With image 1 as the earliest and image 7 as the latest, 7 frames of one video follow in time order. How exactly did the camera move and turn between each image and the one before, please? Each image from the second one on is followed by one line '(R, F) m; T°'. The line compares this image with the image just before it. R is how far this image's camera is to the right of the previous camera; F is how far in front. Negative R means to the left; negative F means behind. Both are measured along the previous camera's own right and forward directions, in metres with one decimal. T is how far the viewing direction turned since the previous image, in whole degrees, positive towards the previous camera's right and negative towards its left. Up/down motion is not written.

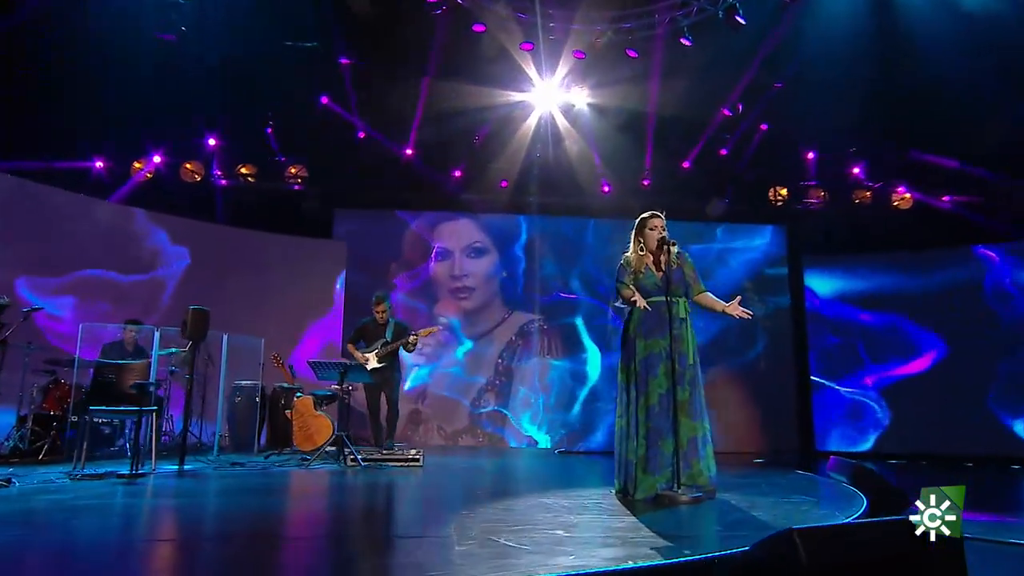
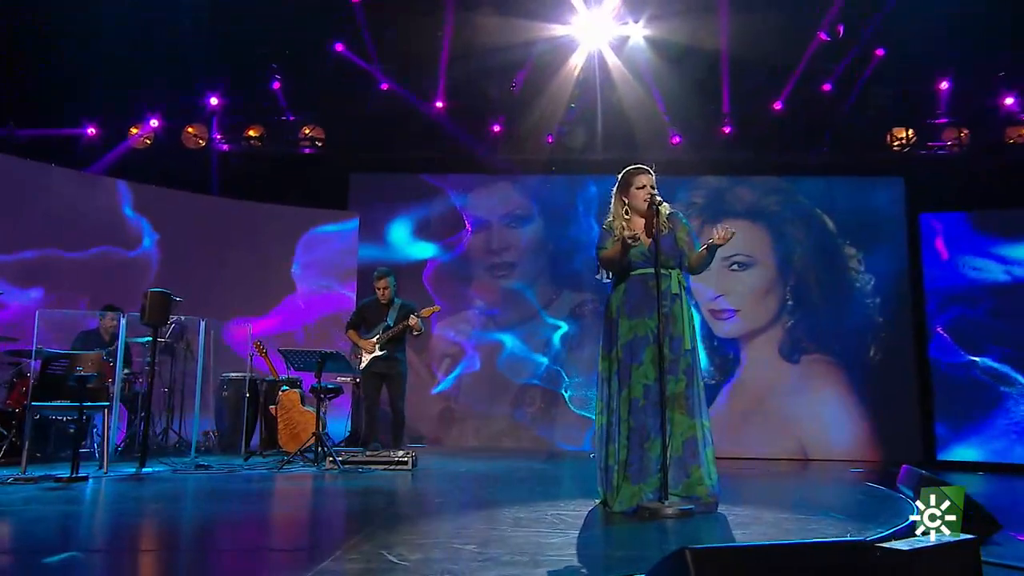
(+1.3, +1.8) m; -11°
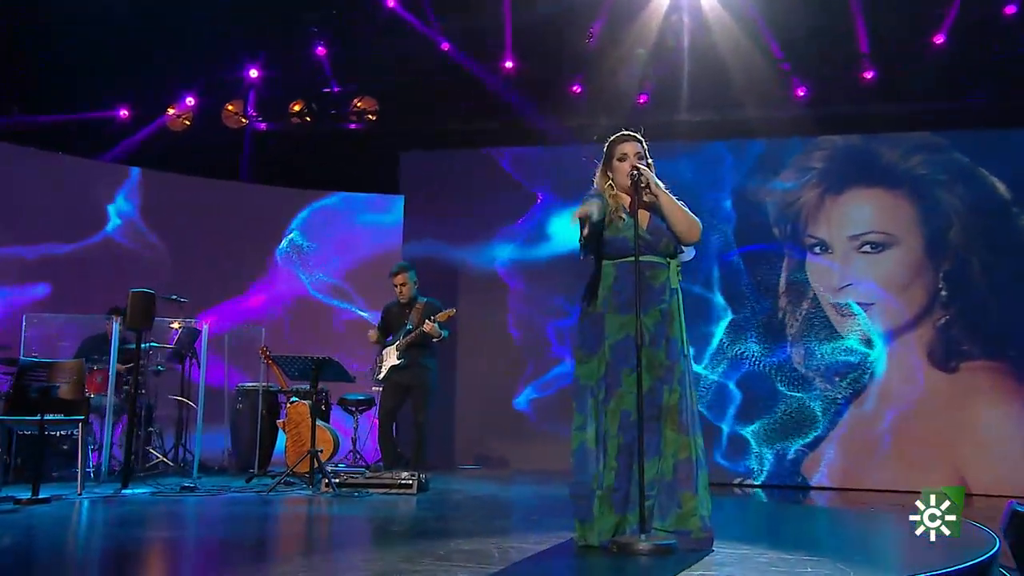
(+1.0, +1.6) m; -12°
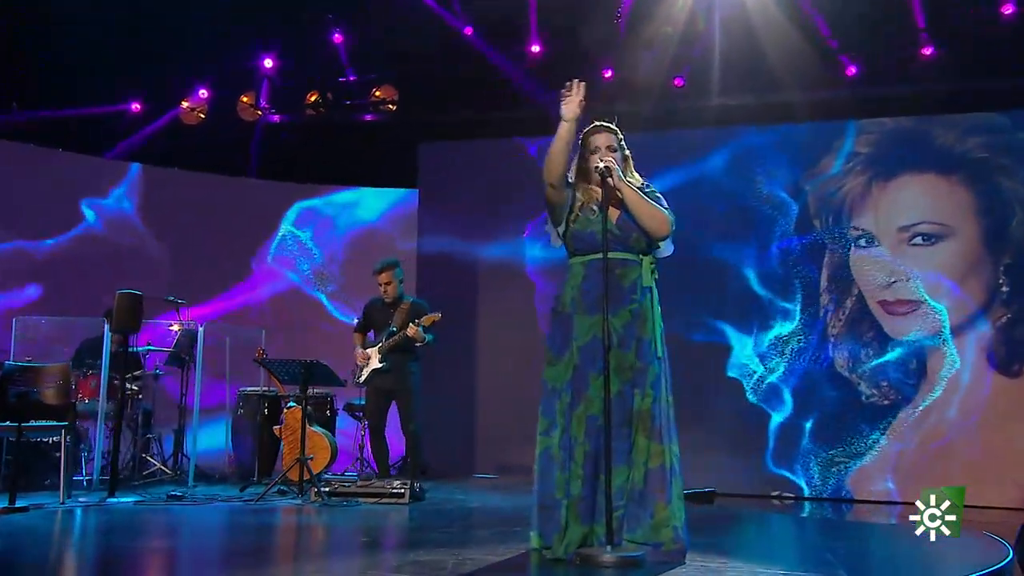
(+0.5, +0.4) m; -5°
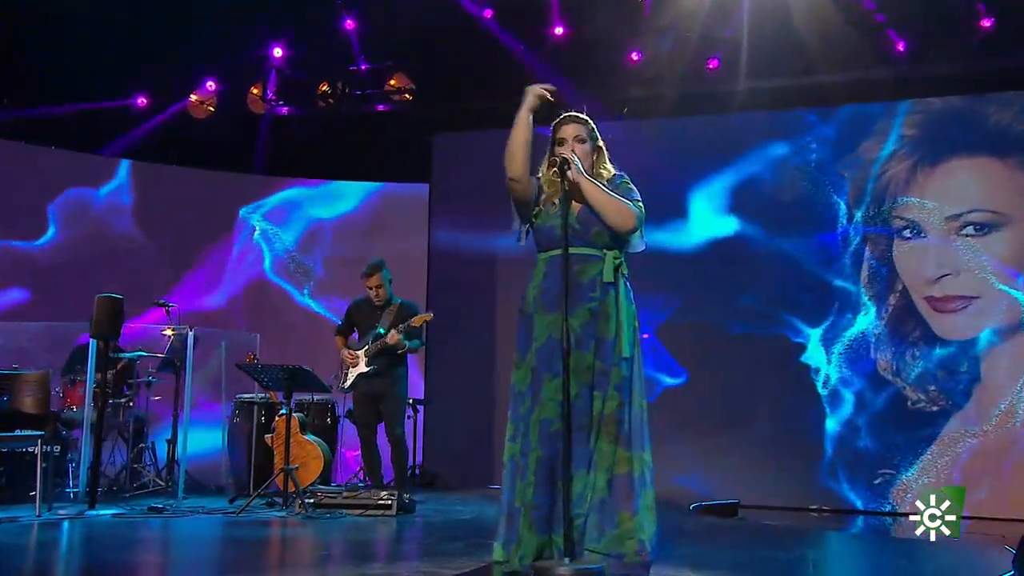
(+0.5, +0.4) m; -5°
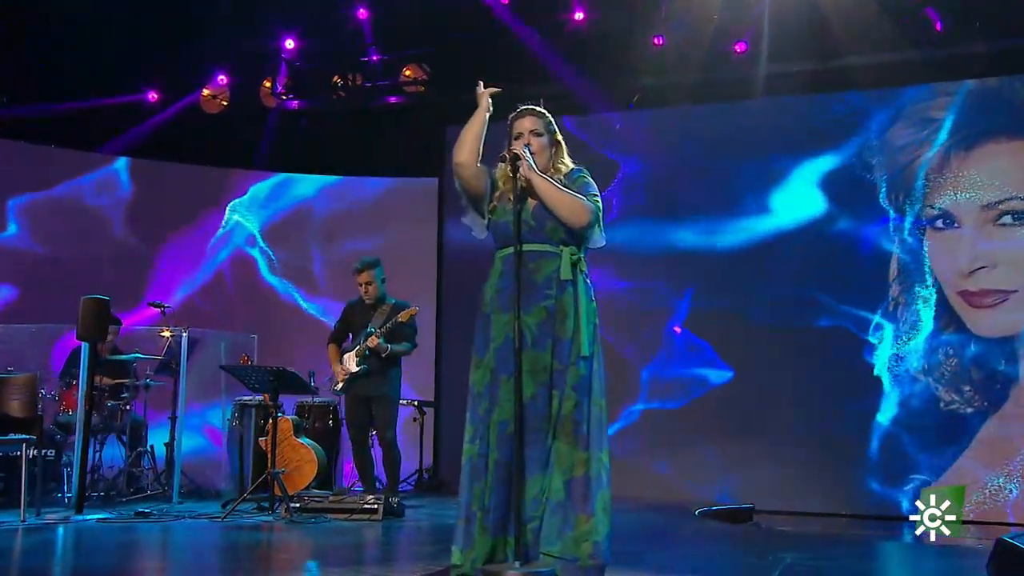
(+0.4, +0.3) m; -4°
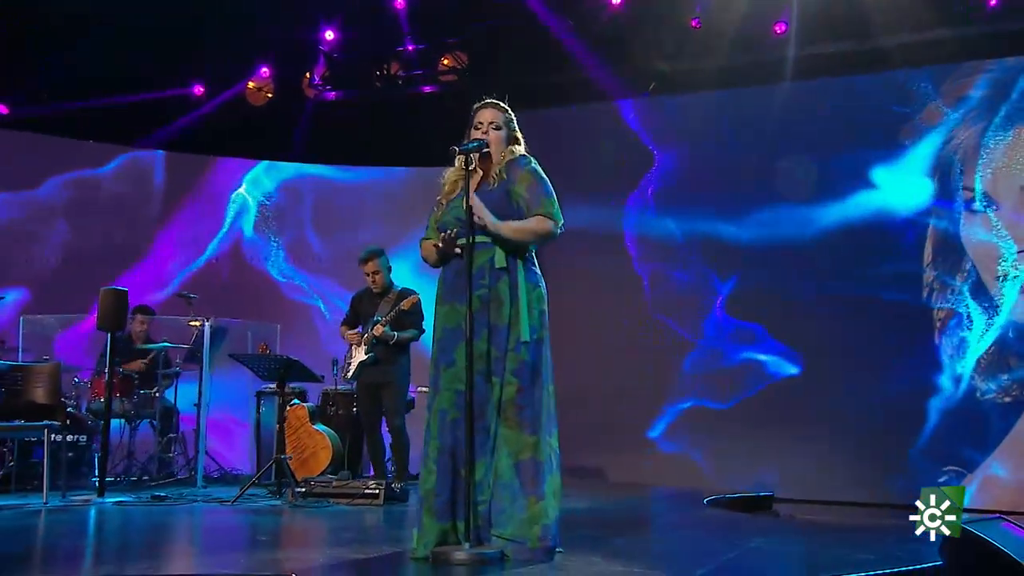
(+0.5, +0.1) m; -6°
